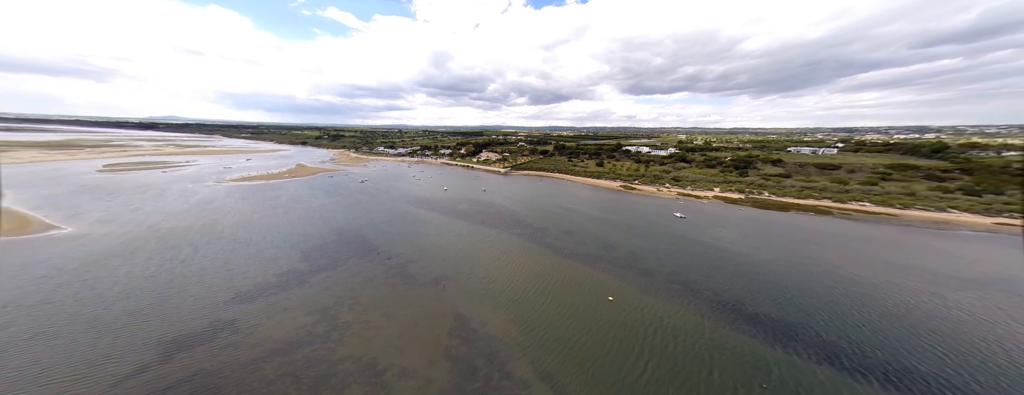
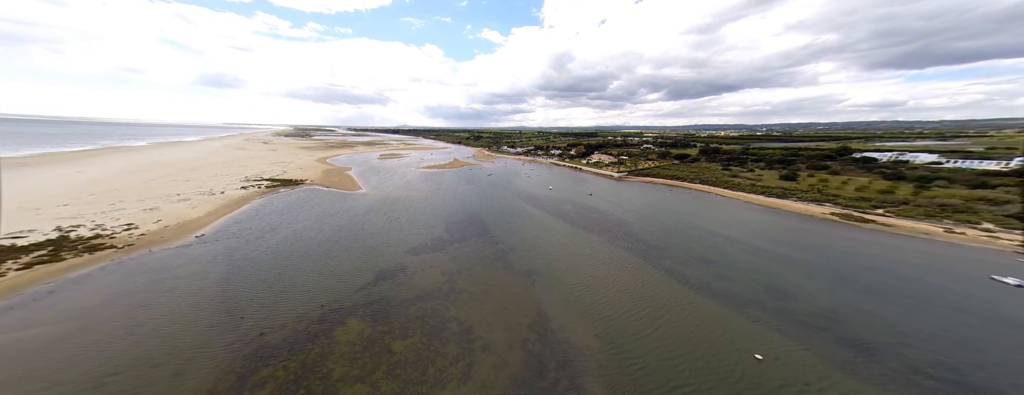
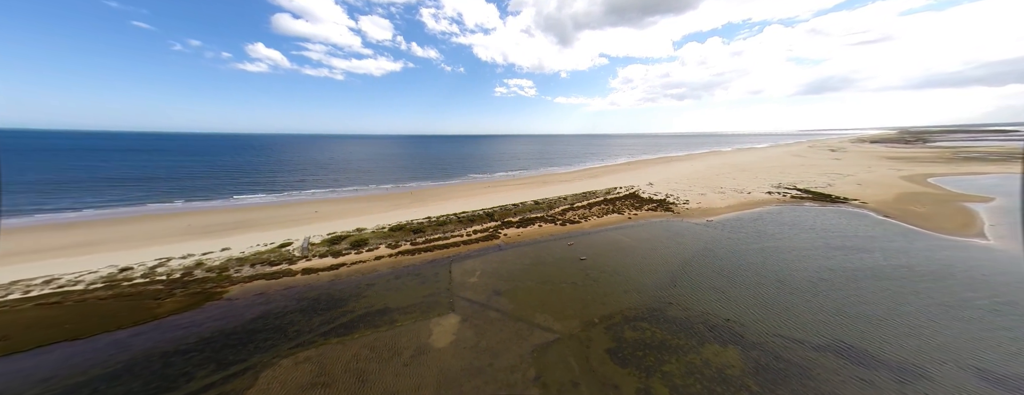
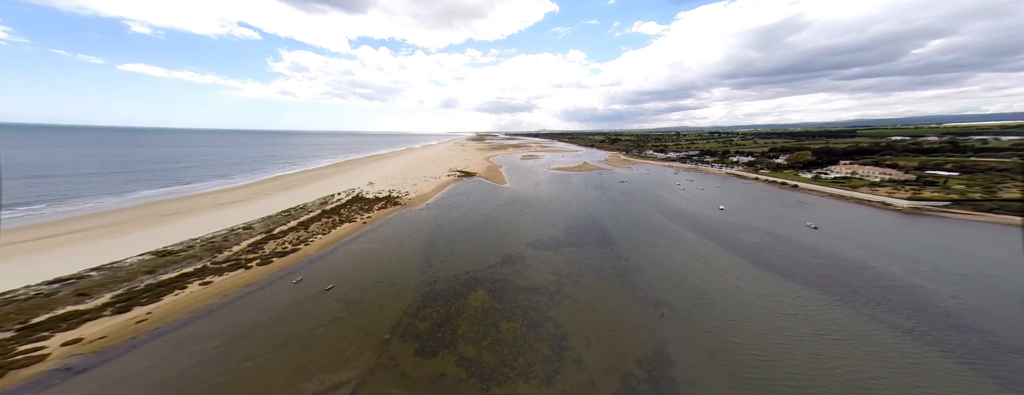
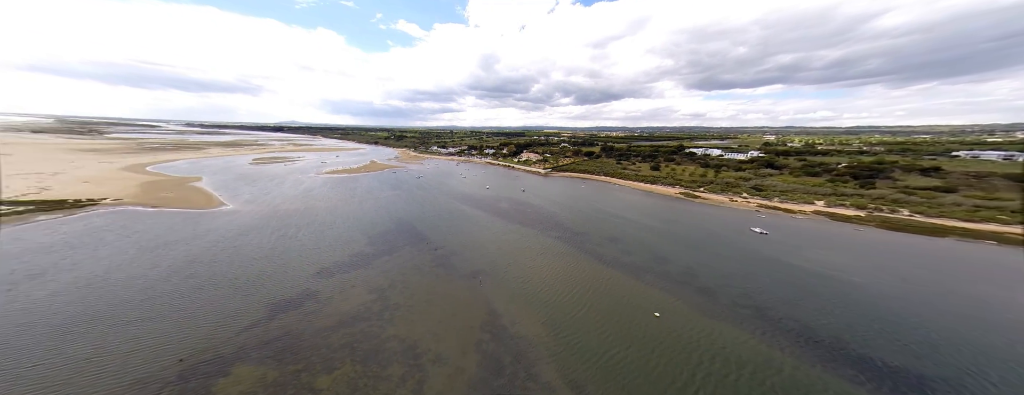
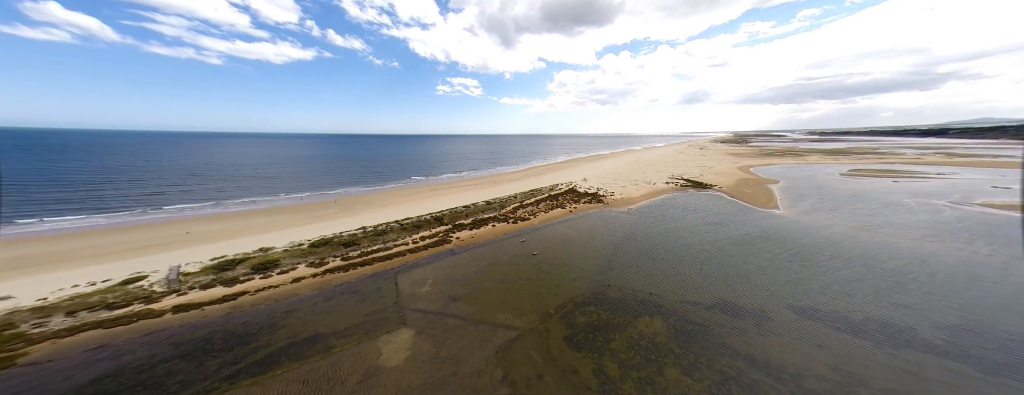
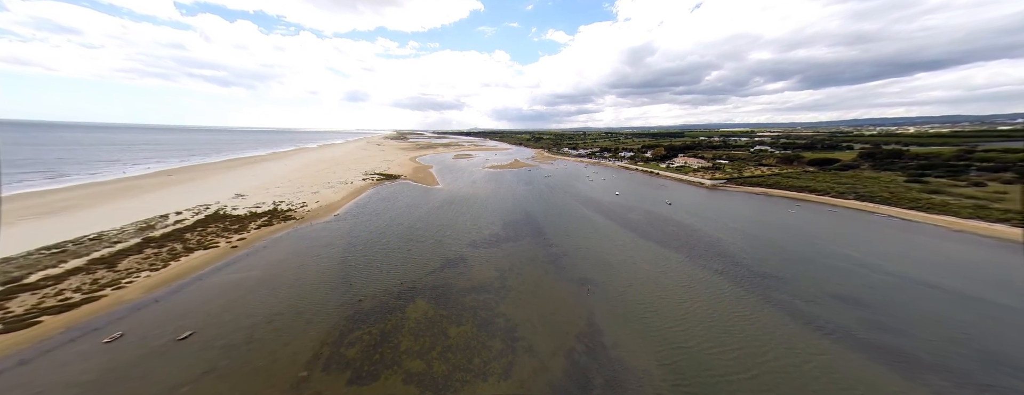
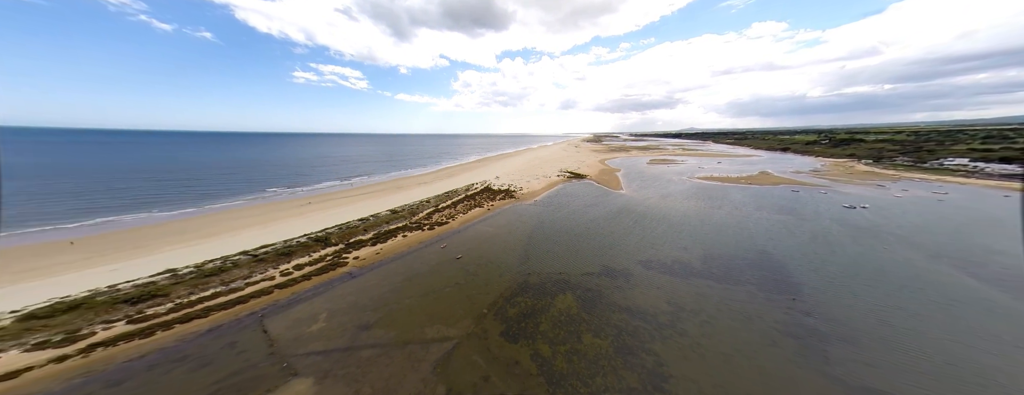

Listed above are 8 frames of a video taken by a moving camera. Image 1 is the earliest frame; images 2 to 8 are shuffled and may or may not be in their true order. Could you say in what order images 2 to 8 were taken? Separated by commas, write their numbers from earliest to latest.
5, 2, 7, 4, 8, 6, 3
